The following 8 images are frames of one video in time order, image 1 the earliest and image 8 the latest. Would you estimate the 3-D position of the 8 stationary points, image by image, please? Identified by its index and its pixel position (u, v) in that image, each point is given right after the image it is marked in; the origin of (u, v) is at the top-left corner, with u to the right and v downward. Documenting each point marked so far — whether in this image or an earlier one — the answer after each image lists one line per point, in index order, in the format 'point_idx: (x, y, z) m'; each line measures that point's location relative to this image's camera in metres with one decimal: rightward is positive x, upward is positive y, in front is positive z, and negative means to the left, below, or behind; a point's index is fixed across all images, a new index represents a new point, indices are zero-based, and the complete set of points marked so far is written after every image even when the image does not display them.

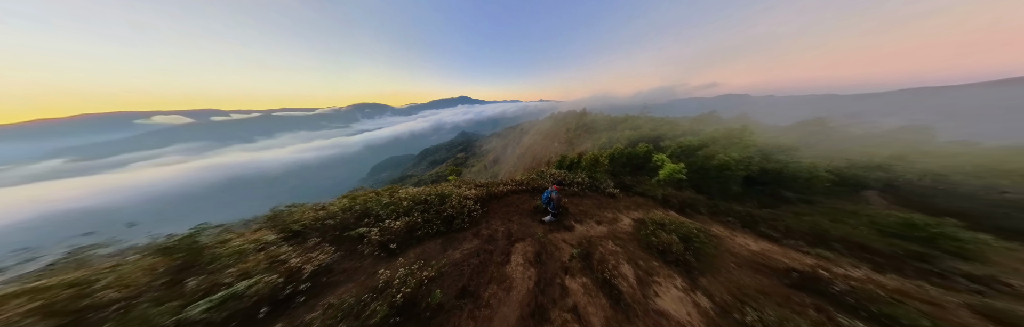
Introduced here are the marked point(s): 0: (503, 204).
0: (-0.7, -2.9, +9.9) m
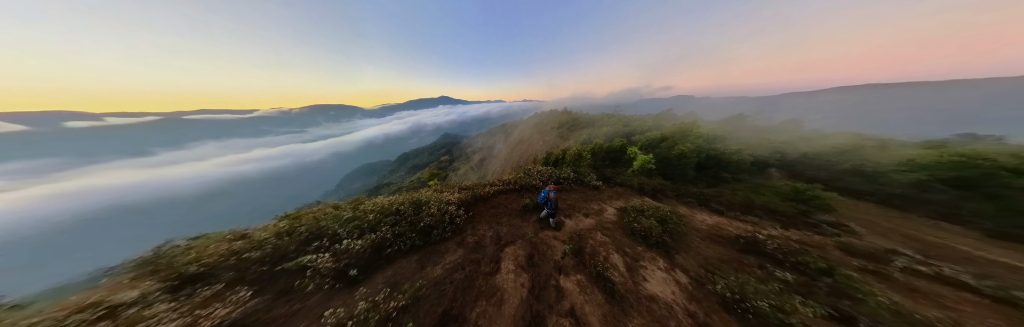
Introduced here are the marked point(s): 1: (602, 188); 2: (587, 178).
0: (-1.6, -2.9, +9.3) m
1: (+10.0, -2.8, +15.3) m
2: (+9.2, -1.8, +16.7) m
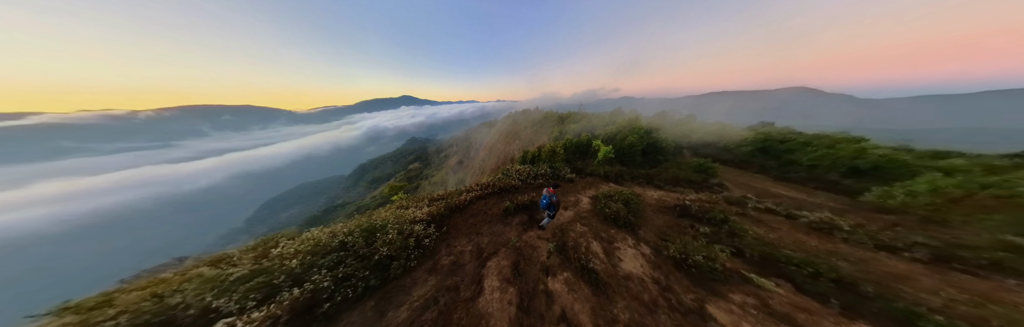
0: (-3.0, -3.1, +8.3) m
1: (+7.2, -2.0, +16.4) m
2: (+6.0, -1.2, +17.7) m
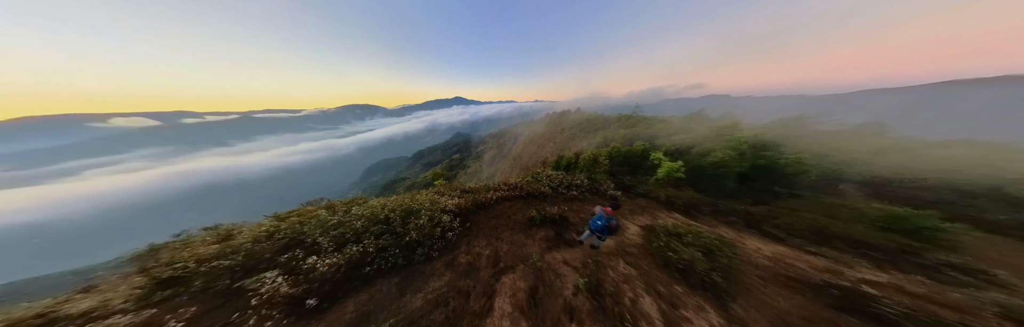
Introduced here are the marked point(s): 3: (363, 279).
0: (-1.3, -3.1, +8.3) m
1: (+10.8, -3.5, +13.3) m
2: (+10.1, -2.5, +14.8) m
3: (-4.4, -3.4, +4.0) m
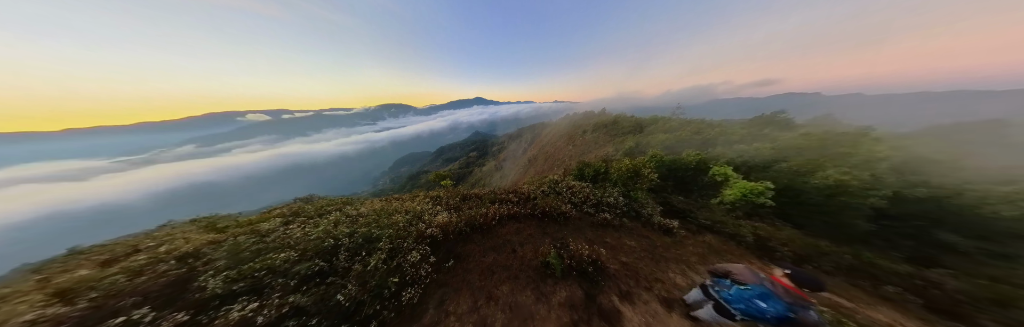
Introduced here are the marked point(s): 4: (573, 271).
0: (-1.0, -3.5, +6.0) m
1: (+11.6, -4.7, +9.3) m
2: (+11.2, -3.7, +10.9) m
3: (-4.6, -3.6, +2.1) m
4: (+2.4, -4.3, +5.5) m
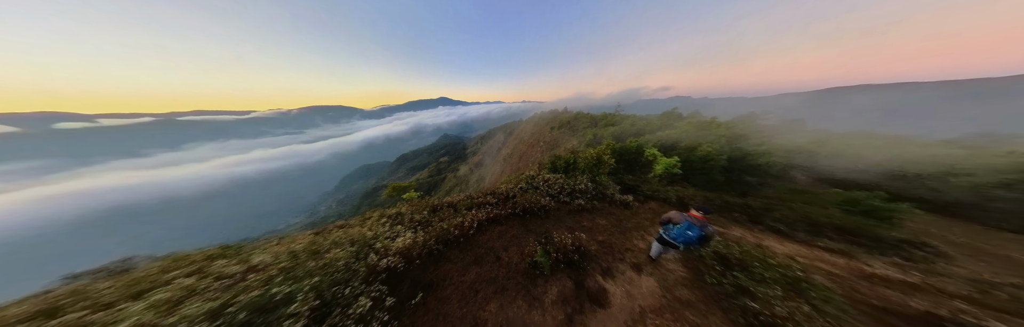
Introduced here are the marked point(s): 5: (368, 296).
0: (-1.6, -3.5, +5.2) m
1: (+10.0, -3.4, +11.1) m
2: (+9.1, -2.5, +12.6) m
3: (-4.3, -3.9, +0.7) m
4: (+1.9, -3.9, +5.5) m
5: (-4.2, -3.7, +4.2) m
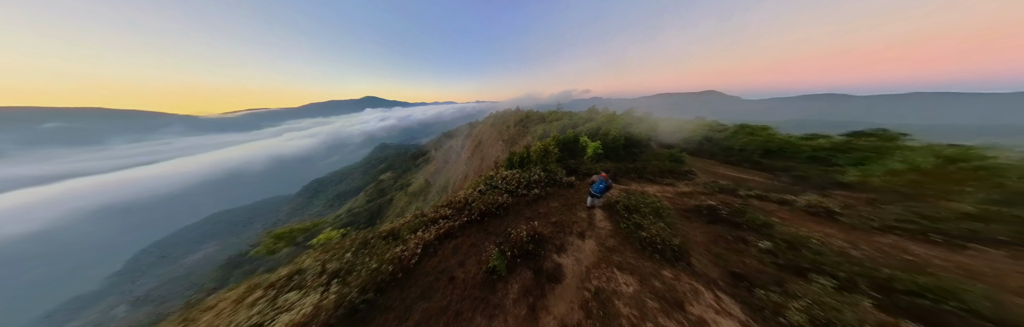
0: (-3.0, -3.8, +4.3) m
1: (+6.2, -2.2, +13.4) m
2: (+4.9, -1.4, +14.6) m
3: (-4.2, -4.4, -0.8) m
4: (+0.3, -3.7, +5.6) m
5: (-5.1, -4.3, +2.7) m
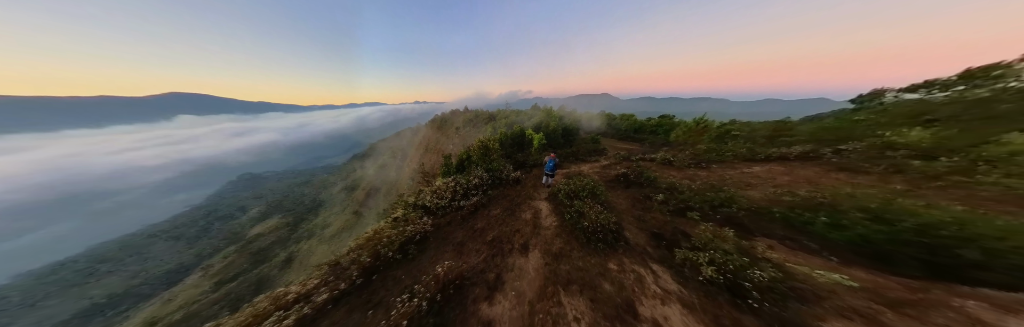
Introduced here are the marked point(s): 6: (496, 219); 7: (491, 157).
0: (-4.8, -4.6, +0.8) m
1: (+0.6, -1.6, +12.3) m
2: (-1.2, -1.1, +12.9) m
3: (-4.2, -5.3, -4.4) m
4: (-2.2, -4.0, +3.1) m
5: (-6.2, -5.4, -1.5) m
6: (-1.1, -3.2, +7.5) m
7: (-3.0, +0.6, +16.2) m
